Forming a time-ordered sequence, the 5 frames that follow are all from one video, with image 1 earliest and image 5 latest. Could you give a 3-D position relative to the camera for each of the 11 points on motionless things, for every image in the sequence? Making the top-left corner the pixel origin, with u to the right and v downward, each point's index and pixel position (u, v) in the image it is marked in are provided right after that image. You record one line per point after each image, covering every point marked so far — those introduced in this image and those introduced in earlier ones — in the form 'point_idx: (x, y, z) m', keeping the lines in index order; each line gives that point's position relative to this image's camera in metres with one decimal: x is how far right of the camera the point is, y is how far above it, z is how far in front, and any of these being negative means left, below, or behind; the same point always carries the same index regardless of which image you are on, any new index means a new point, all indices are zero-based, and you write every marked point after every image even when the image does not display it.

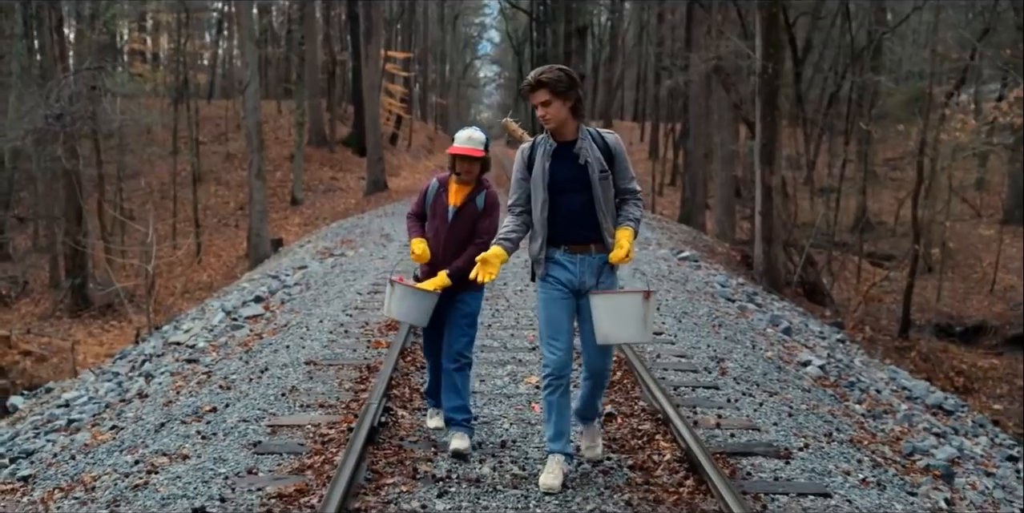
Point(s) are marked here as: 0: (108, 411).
0: (-2.6, -1.0, +6.0) m
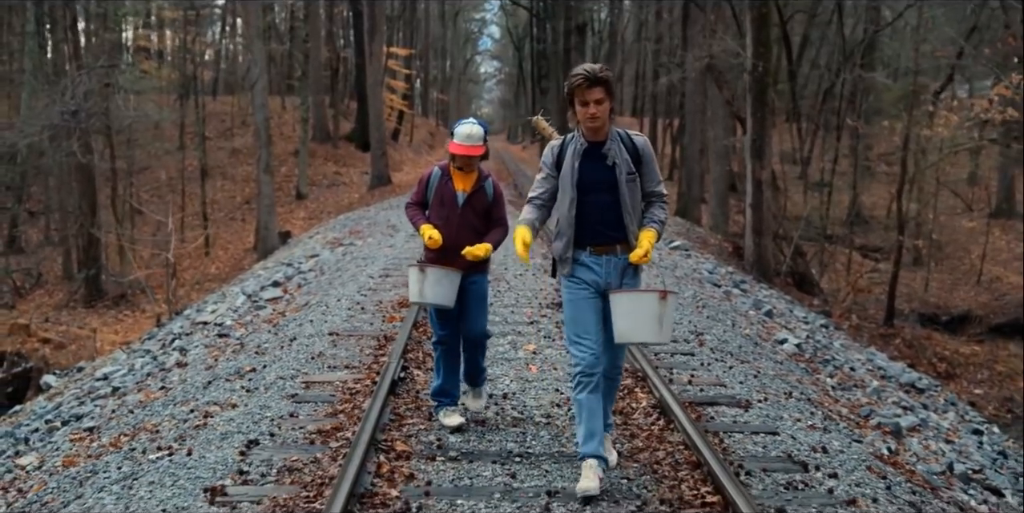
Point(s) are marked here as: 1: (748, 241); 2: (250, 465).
0: (-2.6, -0.9, +6.6) m
1: (+4.0, +0.2, +15.3) m
2: (-1.0, -0.8, +3.7) m
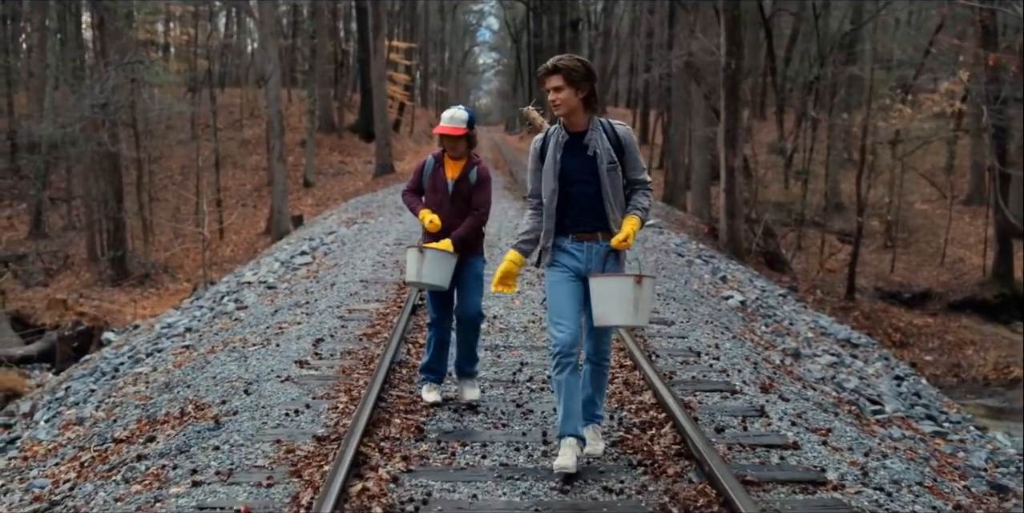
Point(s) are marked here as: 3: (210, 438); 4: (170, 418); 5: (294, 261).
0: (-2.7, -0.6, +8.4) m
1: (+3.9, +0.6, +17.0) m
2: (-1.1, -0.6, +5.5) m
3: (-1.3, -0.8, +4.0) m
4: (-1.7, -0.8, +4.6) m
5: (-2.6, -0.1, +10.9) m
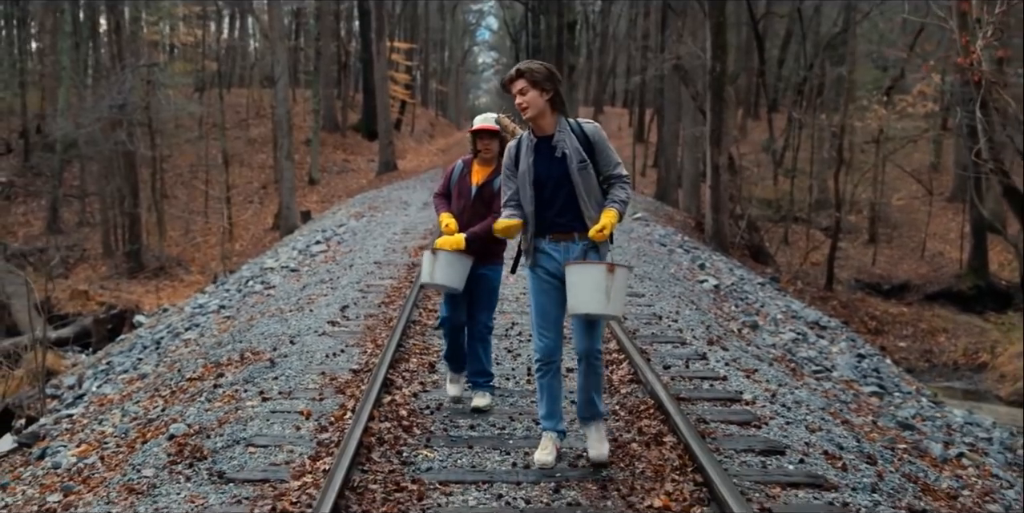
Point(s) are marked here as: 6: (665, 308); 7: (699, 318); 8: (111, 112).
0: (-2.7, -0.4, +9.5) m
1: (+3.8, +0.8, +18.2) m
2: (-1.2, -0.4, +6.6) m
3: (-1.4, -0.6, +5.1) m
4: (-1.7, -0.7, +5.7) m
5: (-2.6, +0.1, +12.0) m
6: (+1.2, -0.4, +7.1) m
7: (+1.5, -0.5, +7.2) m
8: (-8.5, +3.1, +19.5) m
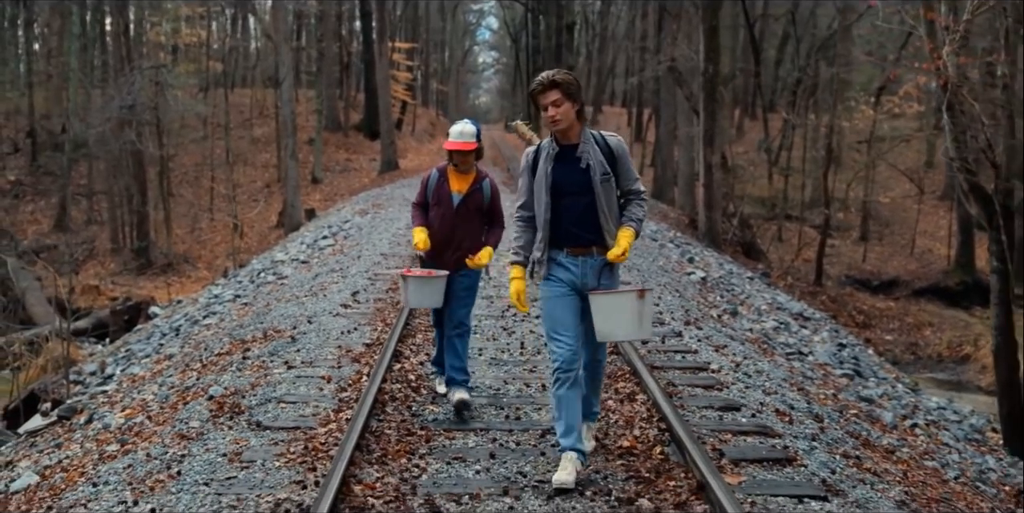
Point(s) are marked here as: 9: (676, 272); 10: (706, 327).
0: (-2.8, -0.3, +10.2) m
1: (+3.8, +0.9, +18.8) m
2: (-1.2, -0.3, +7.2) m
3: (-1.4, -0.6, +5.8) m
4: (-1.8, -0.6, +6.3) m
5: (-2.7, +0.2, +12.7) m
6: (+1.2, -0.3, +7.8) m
7: (+1.4, -0.4, +7.8) m
8: (-8.5, +3.2, +20.2) m
9: (+2.1, -0.2, +11.8) m
10: (+1.5, -0.5, +7.0) m
